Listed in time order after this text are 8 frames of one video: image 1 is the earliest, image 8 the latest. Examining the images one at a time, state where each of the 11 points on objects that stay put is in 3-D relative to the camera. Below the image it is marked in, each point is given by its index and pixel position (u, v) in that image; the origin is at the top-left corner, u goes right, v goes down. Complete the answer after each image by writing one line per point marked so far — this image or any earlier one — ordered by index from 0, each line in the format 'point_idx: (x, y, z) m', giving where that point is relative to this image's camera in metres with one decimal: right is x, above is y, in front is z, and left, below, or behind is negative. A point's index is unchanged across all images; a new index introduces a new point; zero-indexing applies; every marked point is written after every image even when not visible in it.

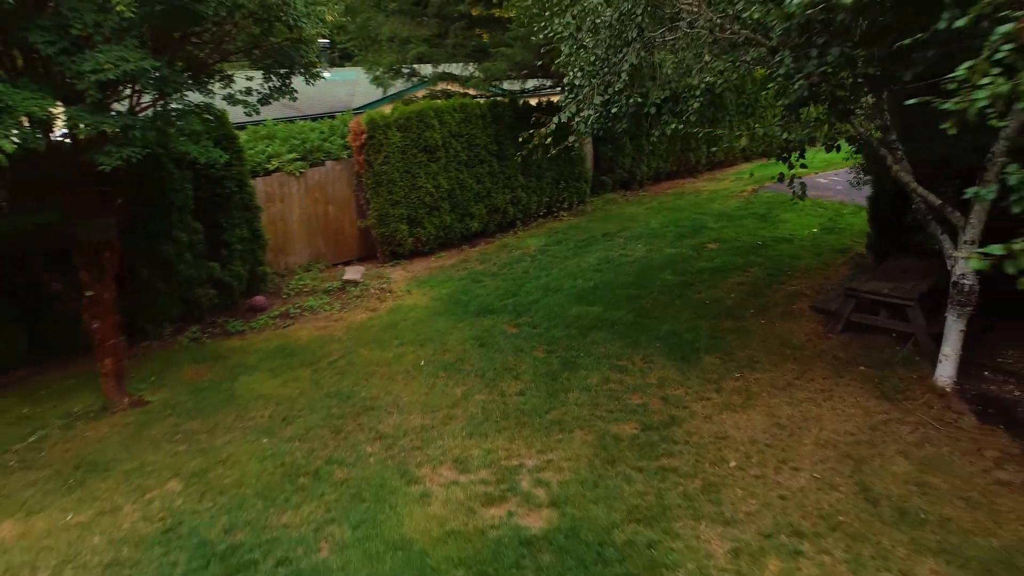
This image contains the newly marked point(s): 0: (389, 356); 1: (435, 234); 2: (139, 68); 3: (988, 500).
0: (-1.0, -0.5, +5.6) m
1: (-0.9, +0.6, +8.5) m
2: (-1.8, +1.0, +3.4) m
3: (+2.3, -1.0, +3.5) m
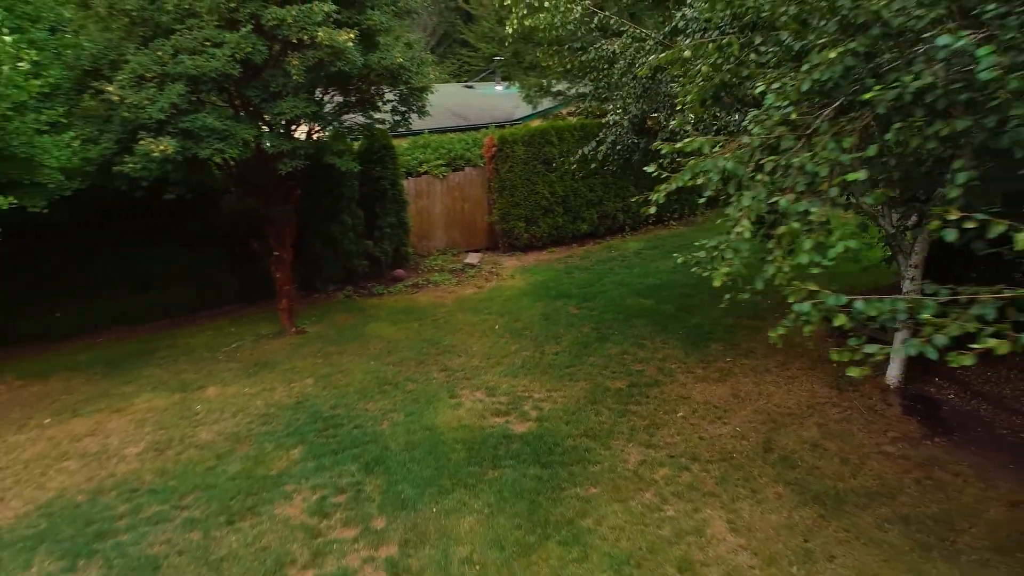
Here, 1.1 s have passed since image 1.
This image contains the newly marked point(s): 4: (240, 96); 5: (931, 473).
0: (-0.4, -0.3, +7.4) m
1: (+0.5, +0.8, +10.1) m
2: (-1.6, +1.3, +5.4) m
3: (+2.2, -1.1, +4.5) m
4: (-2.1, +1.5, +5.5) m
5: (+2.5, -1.1, +4.3) m
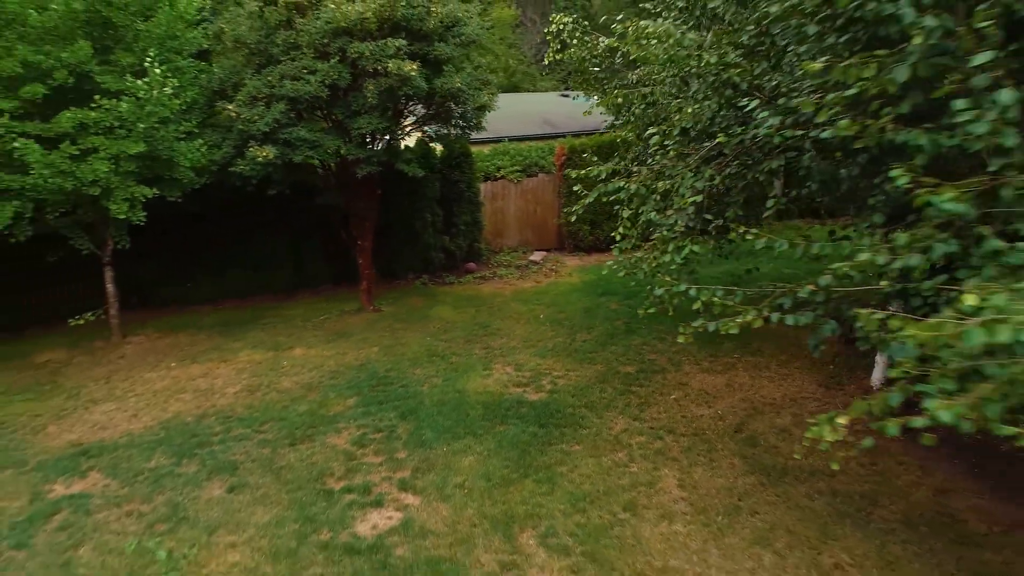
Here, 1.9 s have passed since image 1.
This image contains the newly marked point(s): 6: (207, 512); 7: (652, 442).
0: (+0.2, -0.2, +8.4) m
1: (+1.5, +0.8, +11.0) m
2: (-1.2, +1.5, +6.6) m
3: (+2.2, -1.1, +5.1) m
4: (-1.7, +1.7, +6.8) m
5: (+2.5, -1.2, +4.9) m
6: (-1.9, -1.4, +4.5) m
7: (+1.0, -1.1, +5.2) m
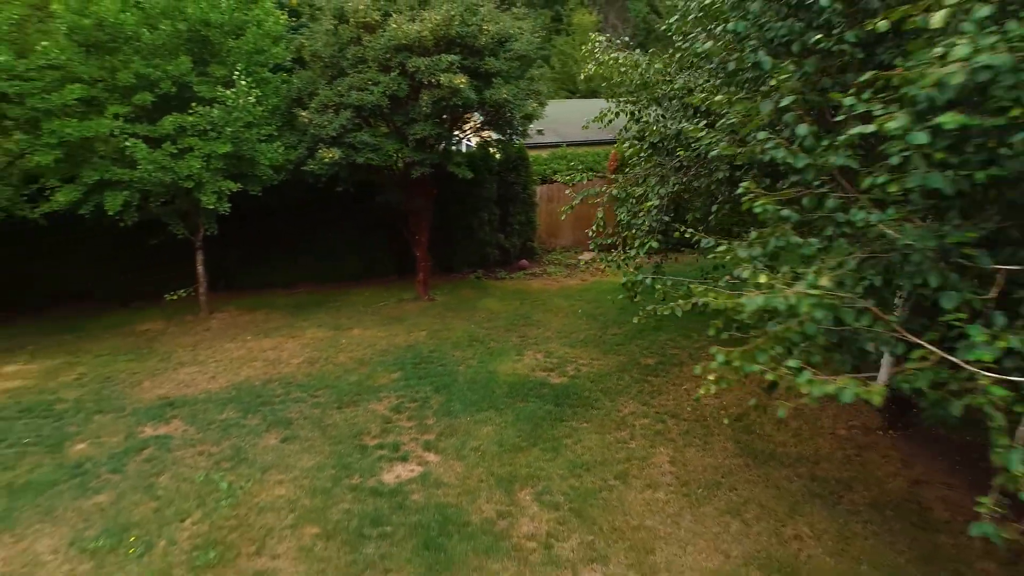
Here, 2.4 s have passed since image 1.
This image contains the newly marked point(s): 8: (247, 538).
0: (+0.7, -0.2, +9.0) m
1: (+2.4, +0.8, +11.4) m
2: (-0.8, +1.6, +7.4) m
3: (+2.3, -1.2, +5.5) m
4: (-1.3, +1.8, +7.6) m
5: (+2.6, -1.2, +5.3) m
6: (-1.9, -1.2, +5.3) m
7: (+1.1, -1.1, +5.7) m
8: (-1.6, -1.5, +4.4) m
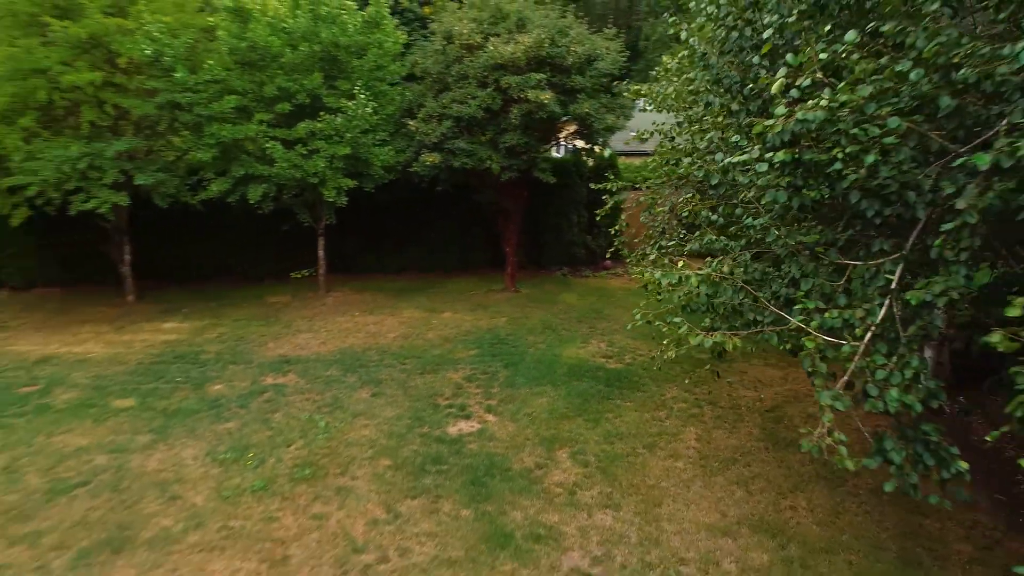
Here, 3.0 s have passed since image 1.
0: (+1.8, -0.2, +9.7) m
1: (+3.8, +0.7, +11.8) m
2: (+0.1, +1.7, +8.3) m
3: (+2.7, -1.2, +6.0) m
4: (-0.3, +1.9, +8.6) m
5: (+3.0, -1.3, +5.7) m
6: (-1.4, -1.1, +6.5) m
7: (+1.6, -1.1, +6.4) m
8: (-1.4, -1.3, +5.5) m
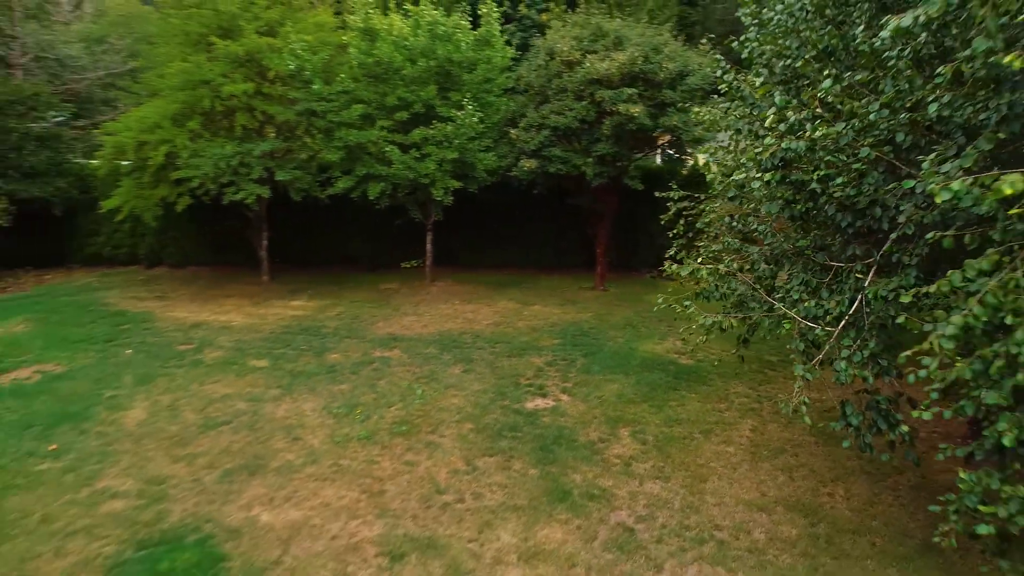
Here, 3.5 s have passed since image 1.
0: (+3.0, -0.3, +10.1) m
1: (+5.4, +0.5, +11.9) m
2: (+1.2, +1.7, +9.0) m
3: (+3.4, -1.3, +6.3) m
4: (+0.9, +2.0, +9.4) m
5: (+3.5, -1.4, +6.0) m
6: (-0.7, -0.9, +7.4) m
7: (+2.3, -1.1, +6.9) m
8: (-0.8, -1.2, +6.4) m
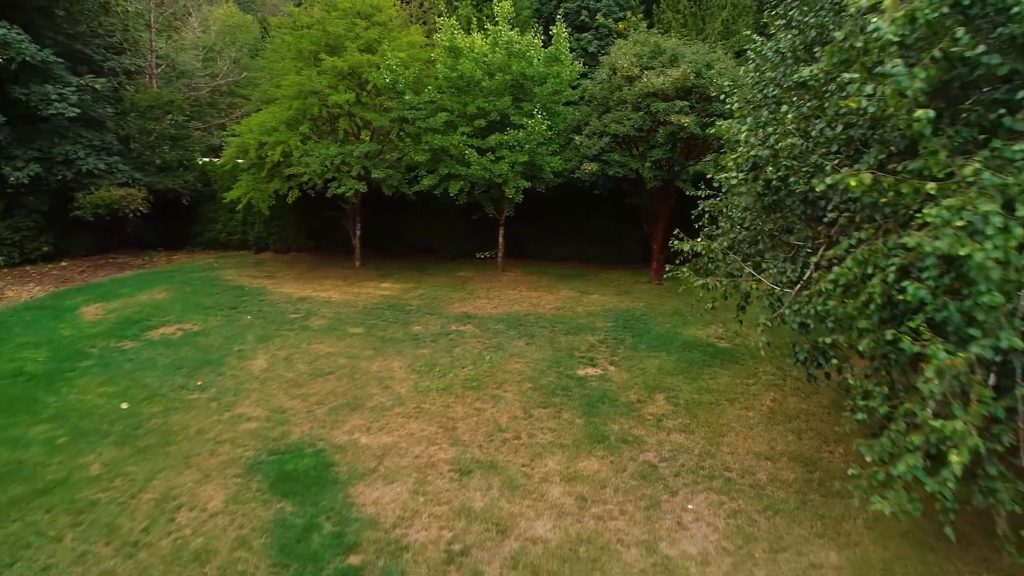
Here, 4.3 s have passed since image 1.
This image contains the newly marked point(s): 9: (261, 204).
0: (+3.9, -0.2, +11.0) m
1: (+6.5, +0.4, +12.5) m
2: (+2.1, +1.9, +10.1) m
3: (+3.9, -1.2, +7.2) m
4: (+1.9, +2.1, +10.5) m
5: (+4.0, -1.3, +6.8) m
6: (0.0, -0.7, +8.7) m
7: (+2.9, -1.0, +7.8) m
8: (-0.2, -1.0, +7.7) m
9: (-4.2, +1.4, +11.9) m
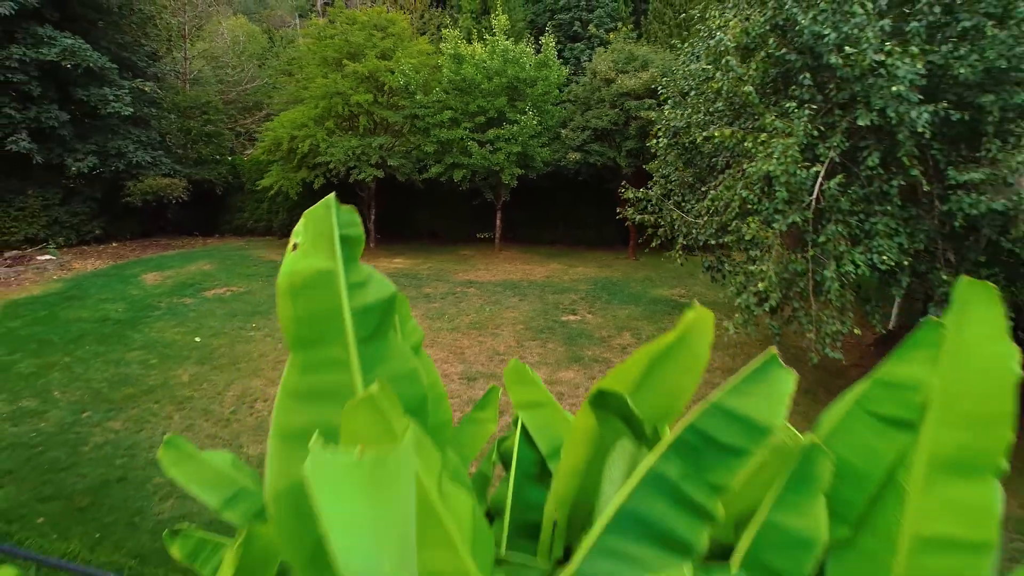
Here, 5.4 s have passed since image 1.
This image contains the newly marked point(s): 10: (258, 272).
0: (+3.9, +0.3, +12.8) m
1: (+6.5, +0.9, +14.3) m
2: (+2.1, +2.4, +11.9) m
3: (+3.8, -0.7, +8.9) m
4: (+1.8, +2.6, +12.3) m
5: (+4.0, -0.8, +8.6) m
6: (-0.1, -0.2, +10.4) m
7: (+2.8, -0.5, +9.6) m
8: (-0.3, -0.5, +9.4) m
9: (-4.3, +1.8, +13.6) m
10: (-4.3, +0.3, +12.1) m
